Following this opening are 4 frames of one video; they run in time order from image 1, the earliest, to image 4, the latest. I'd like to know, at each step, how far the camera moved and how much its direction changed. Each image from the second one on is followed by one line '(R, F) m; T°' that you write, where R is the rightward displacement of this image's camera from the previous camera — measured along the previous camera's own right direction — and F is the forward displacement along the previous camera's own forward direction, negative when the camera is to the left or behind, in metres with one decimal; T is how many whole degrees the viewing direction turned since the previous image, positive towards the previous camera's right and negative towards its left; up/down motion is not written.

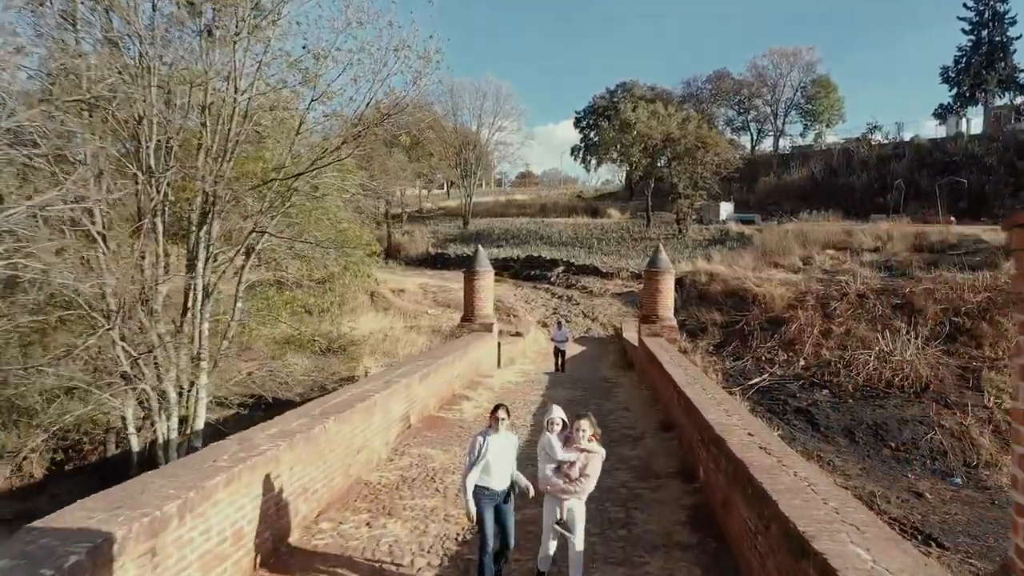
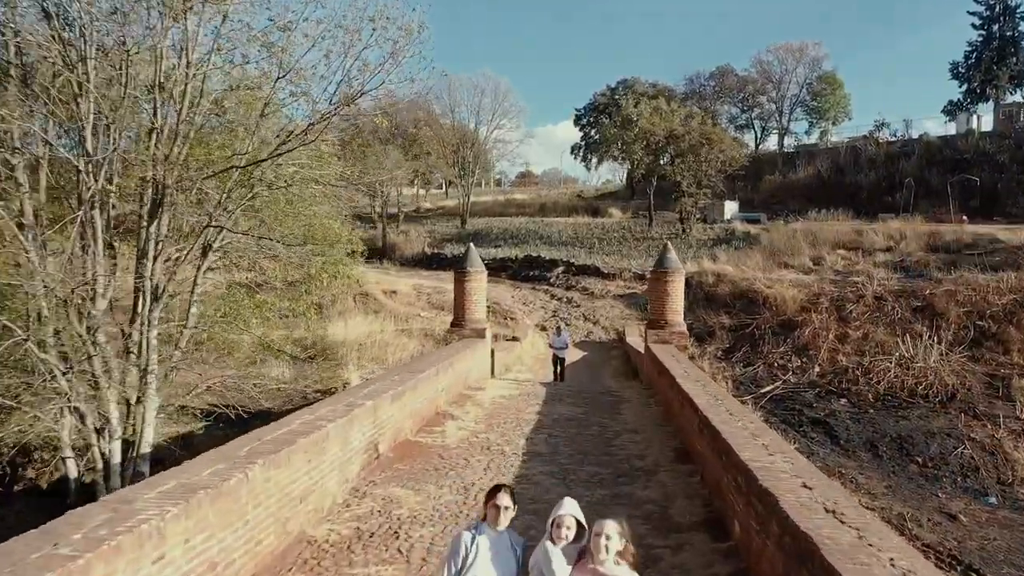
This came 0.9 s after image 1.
(+0.1, +1.2) m; 0°
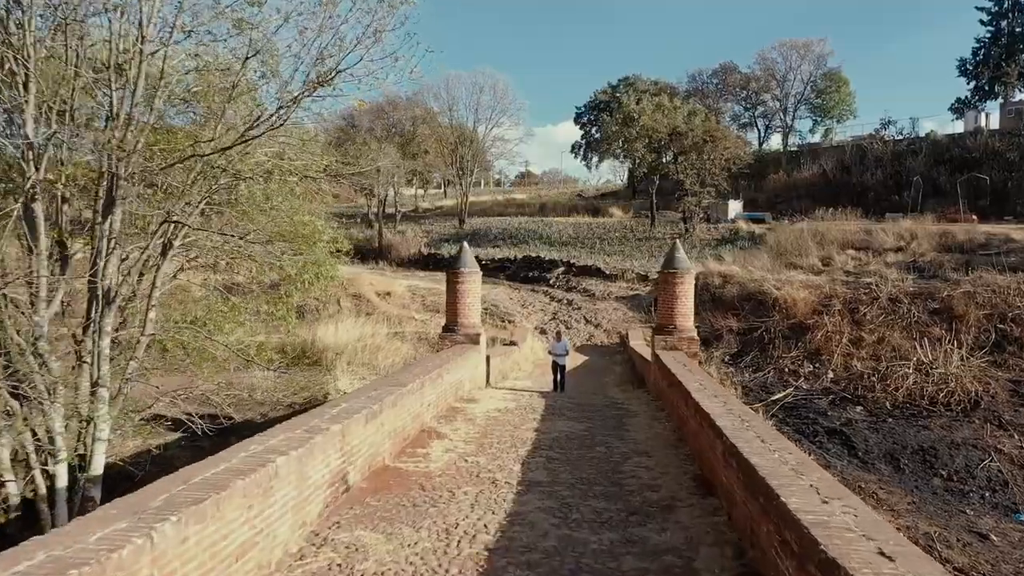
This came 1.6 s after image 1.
(+0.1, +0.9) m; 0°
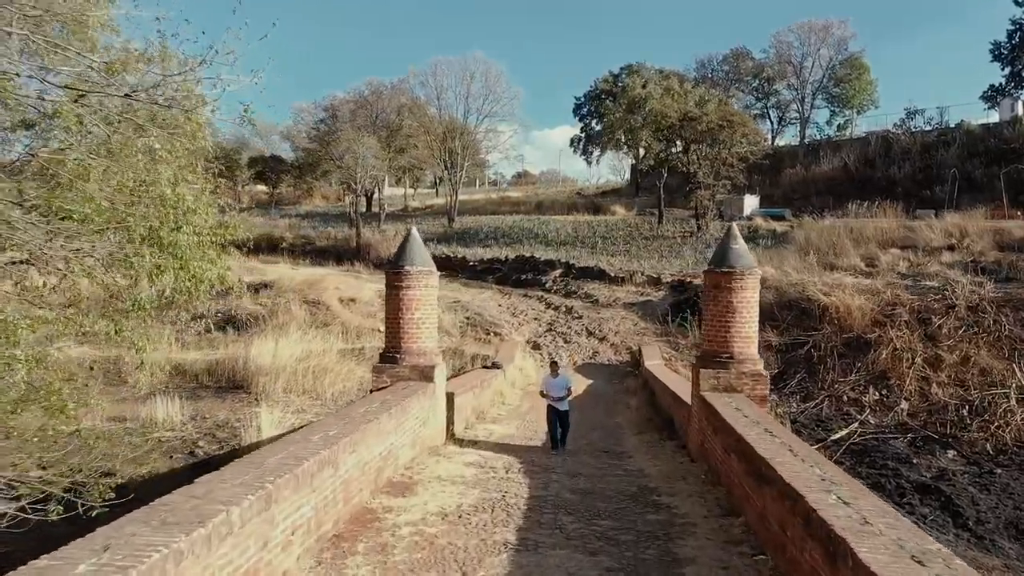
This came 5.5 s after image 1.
(+0.3, +4.0) m; 0°
